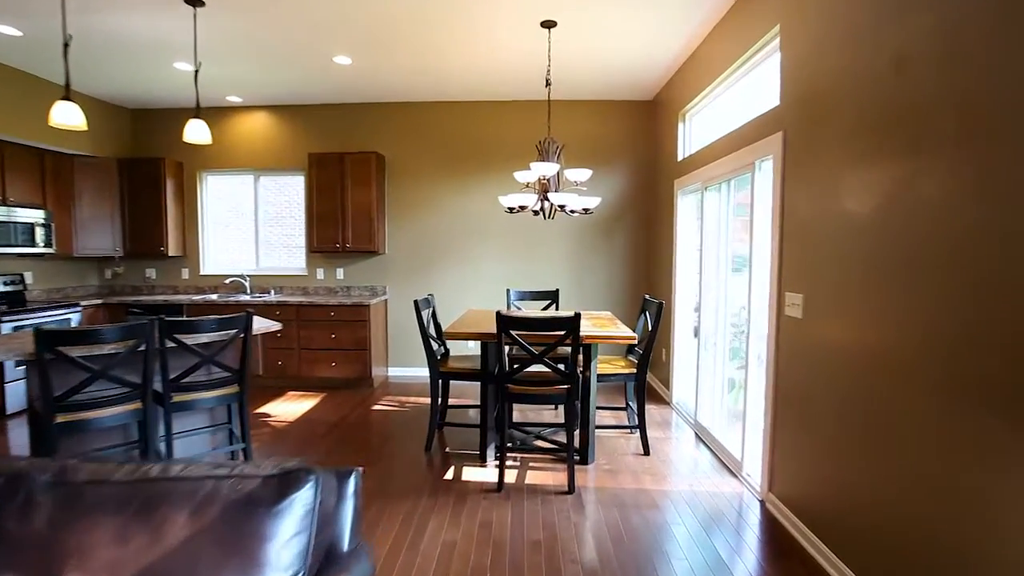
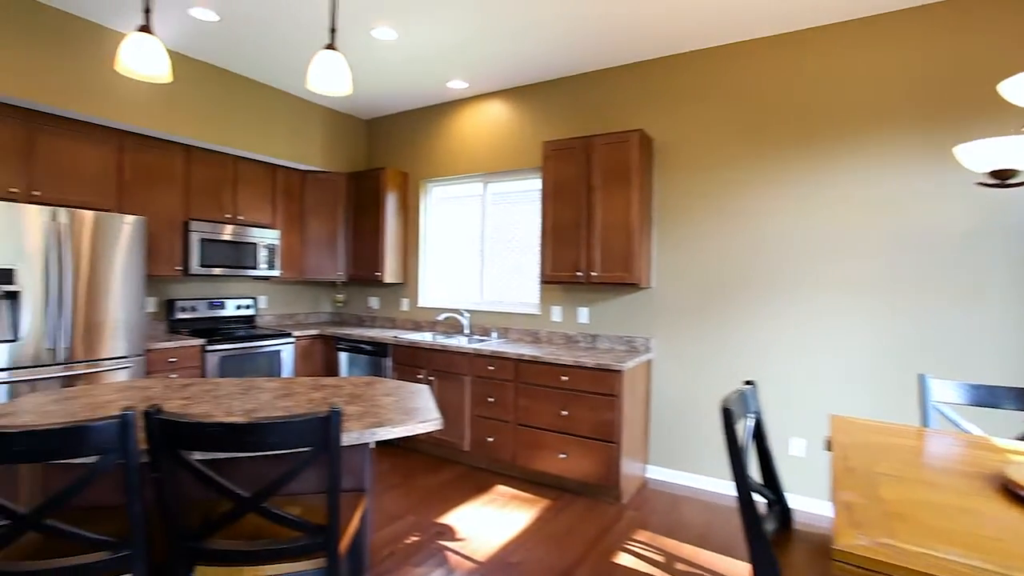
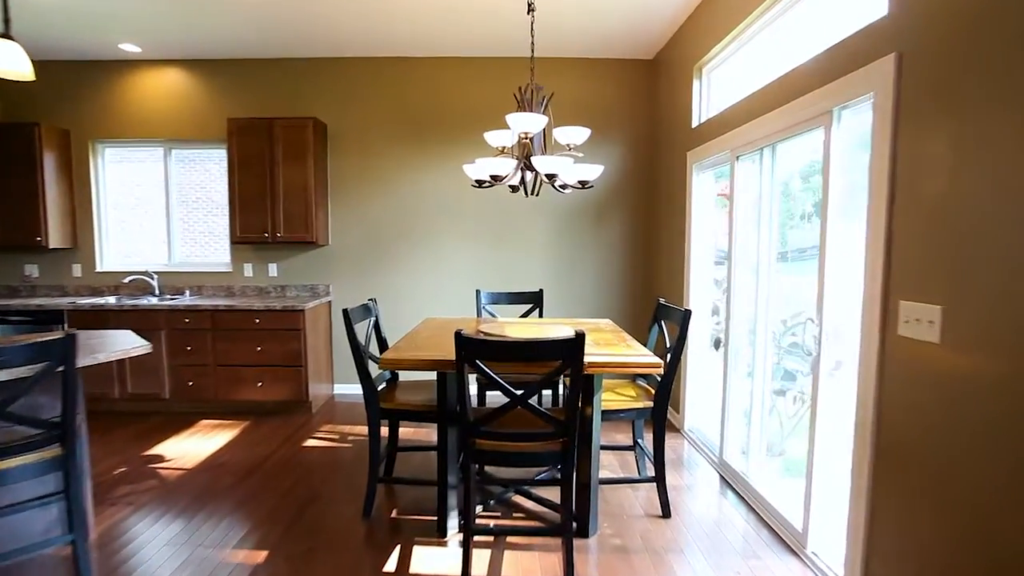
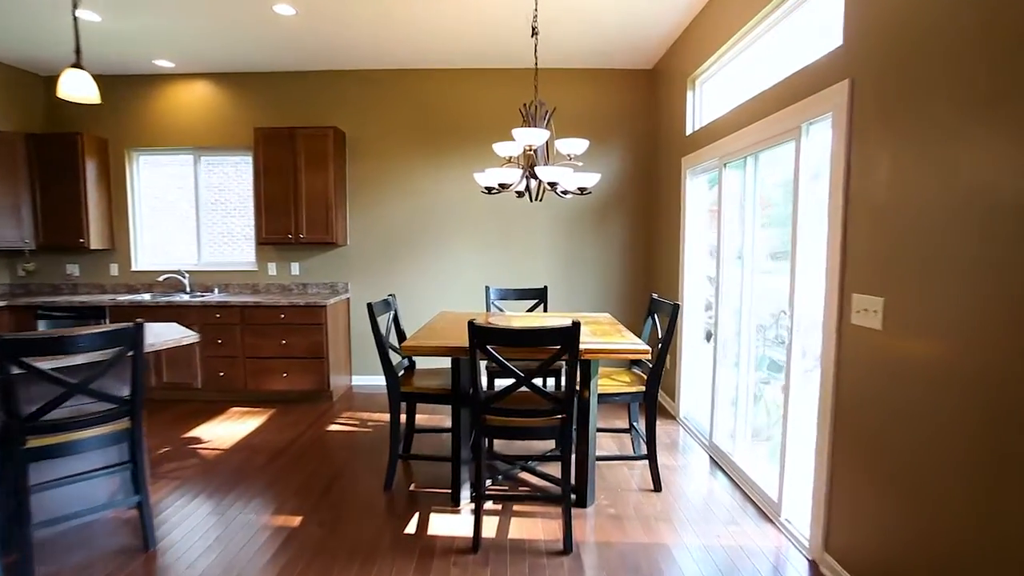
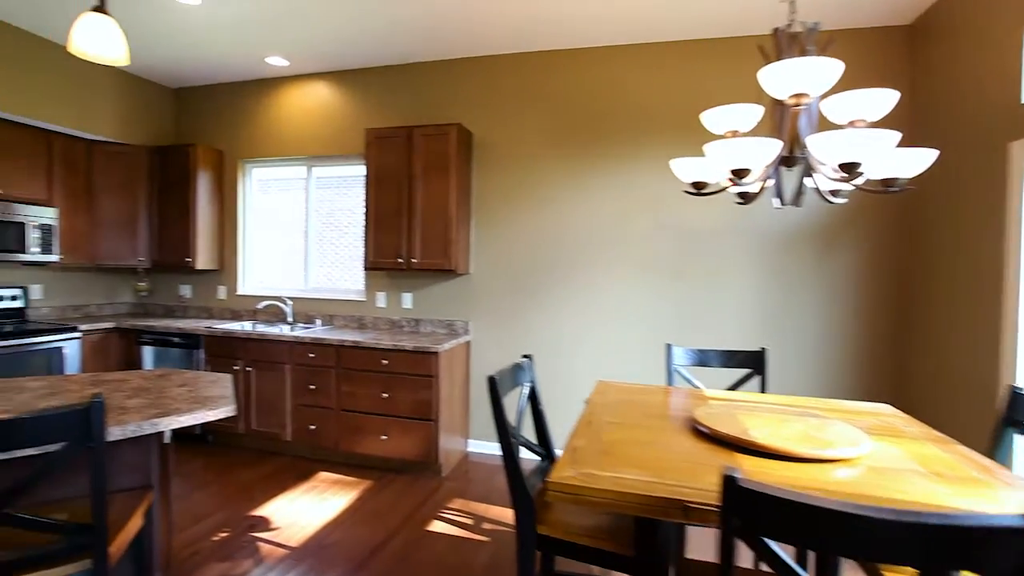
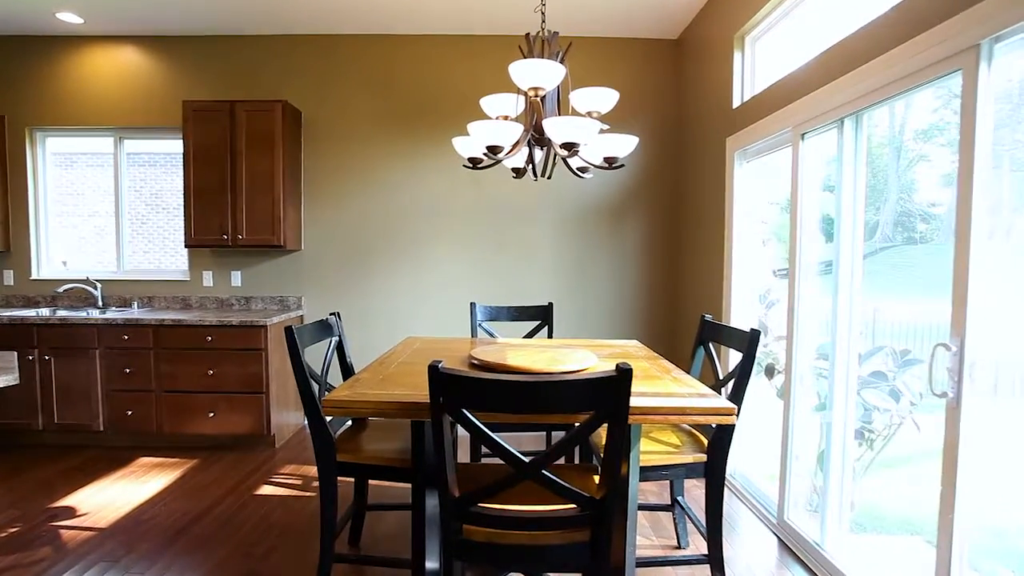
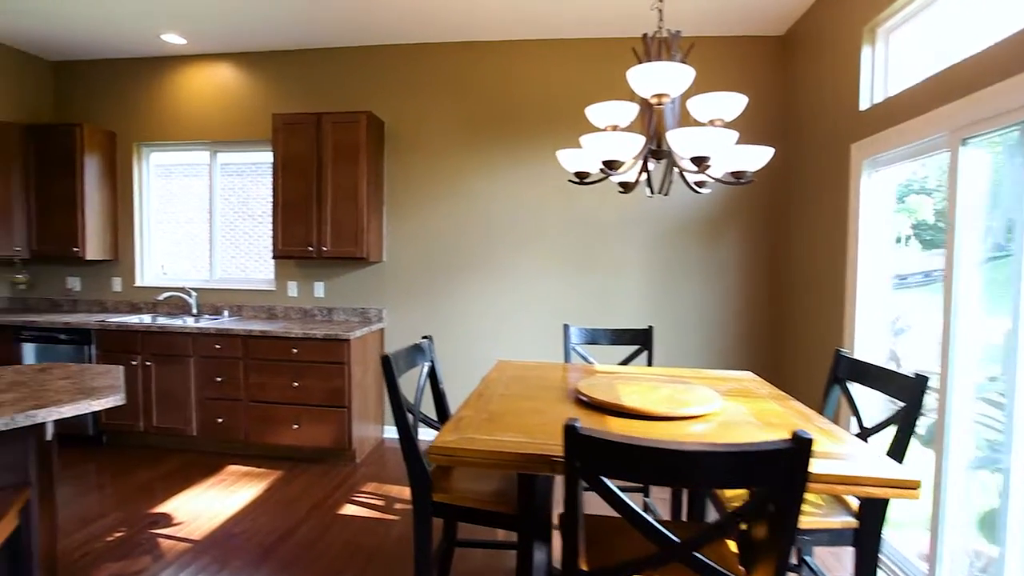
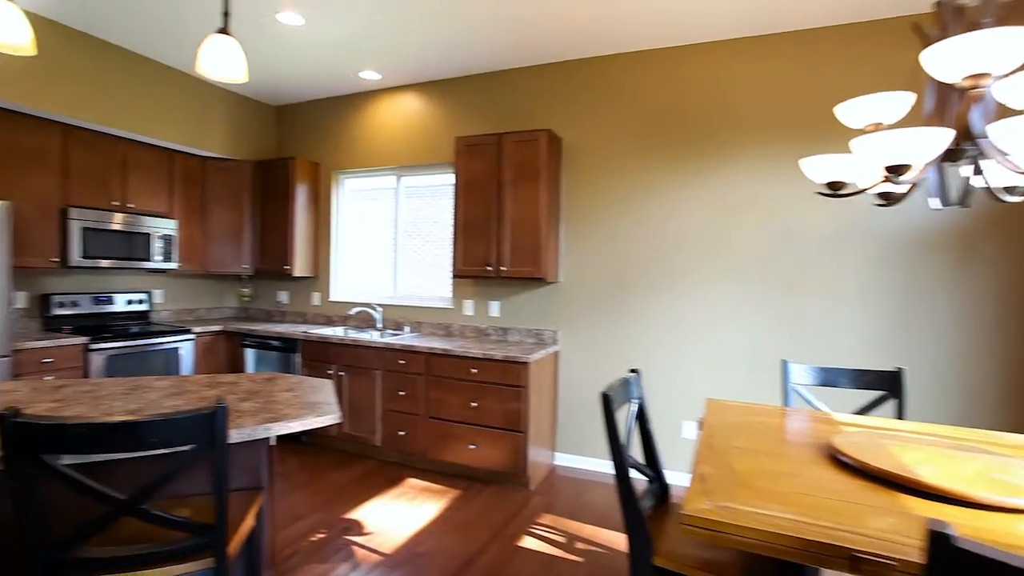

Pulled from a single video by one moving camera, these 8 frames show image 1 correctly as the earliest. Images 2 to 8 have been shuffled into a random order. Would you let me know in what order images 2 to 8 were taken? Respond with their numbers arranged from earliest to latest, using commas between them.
4, 3, 6, 7, 5, 8, 2
